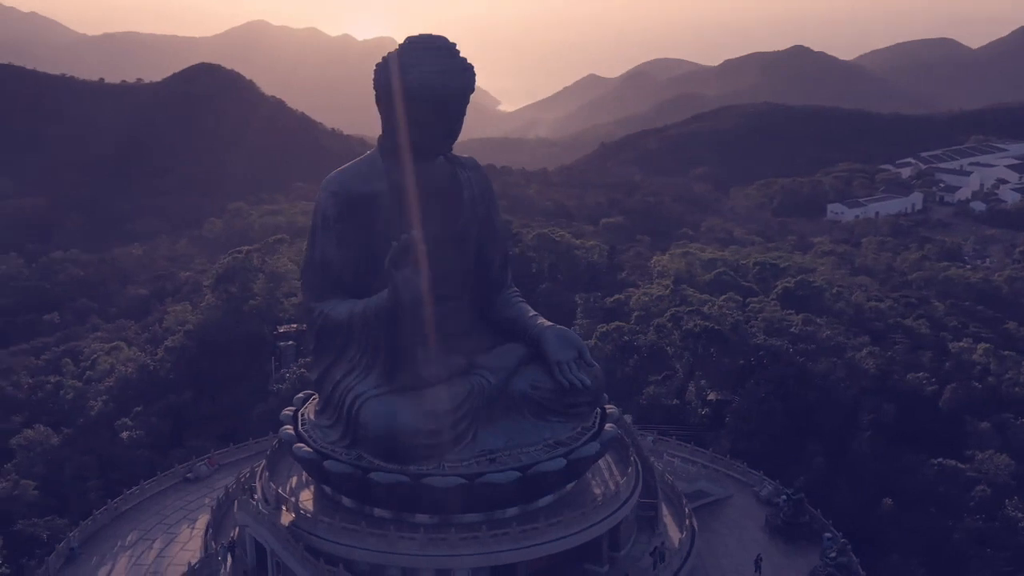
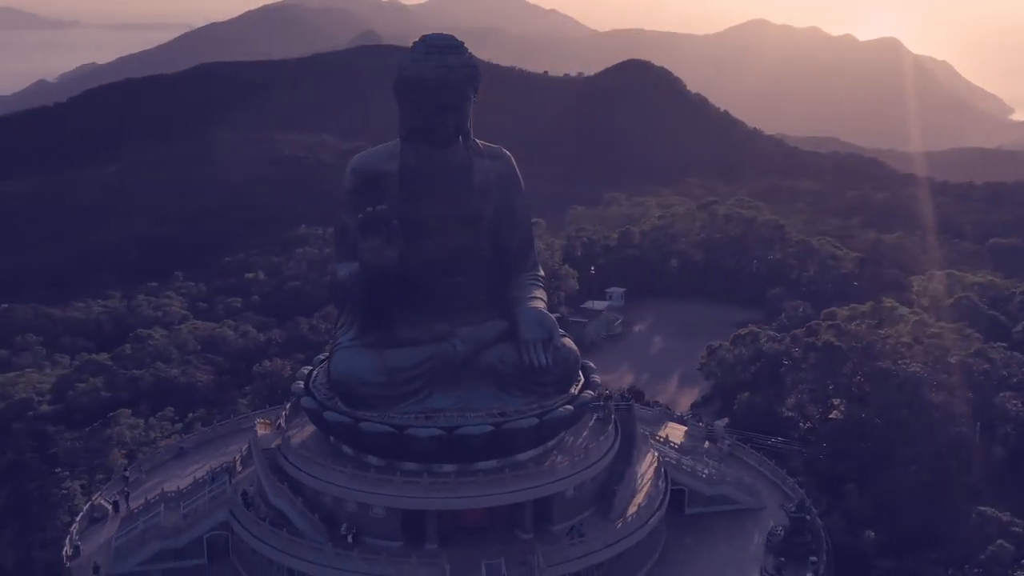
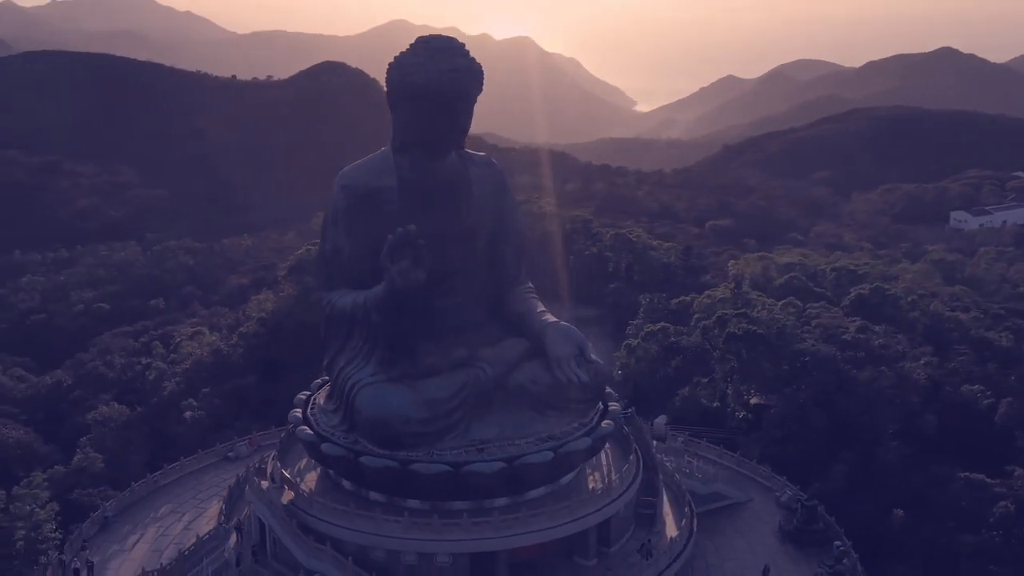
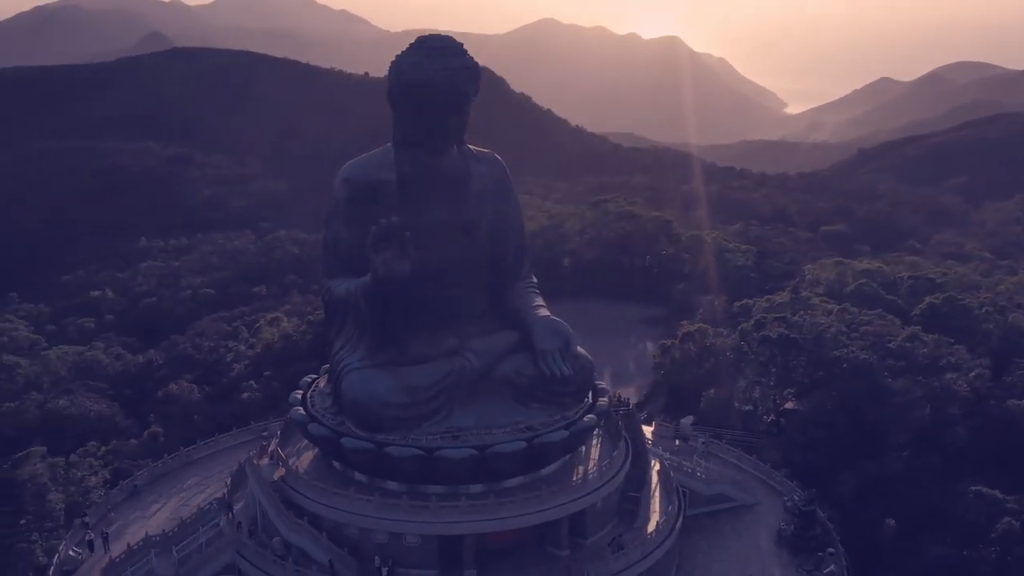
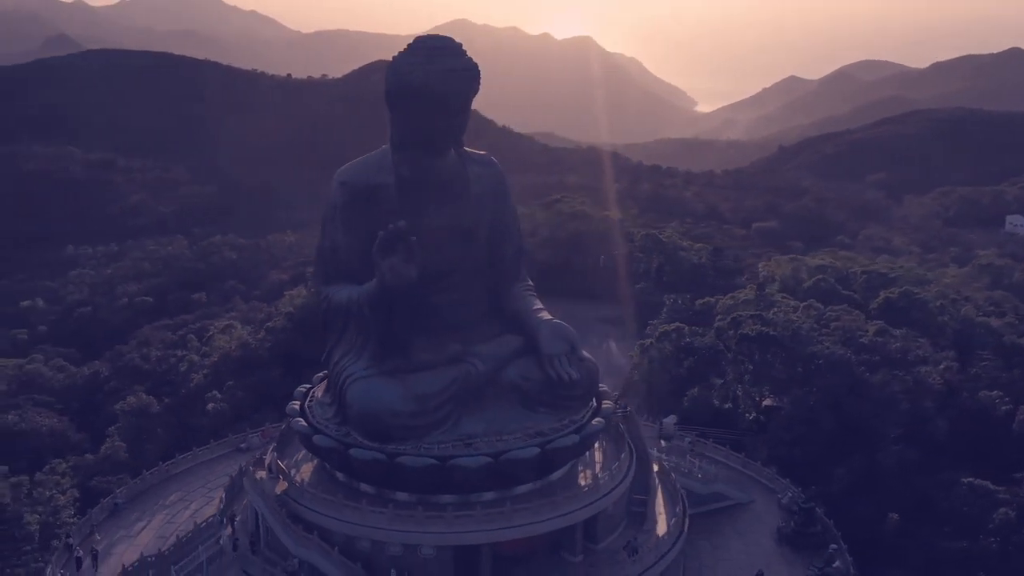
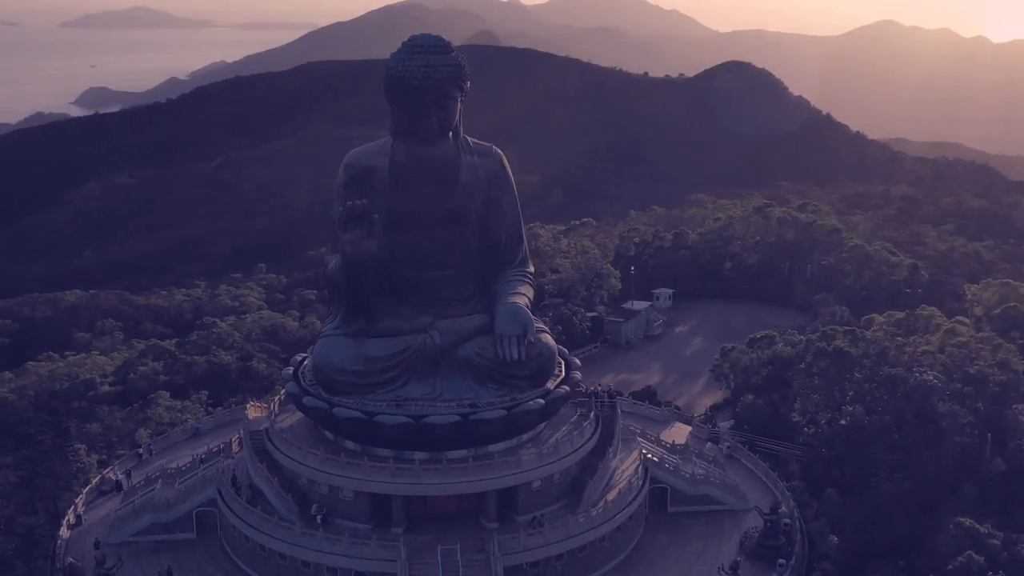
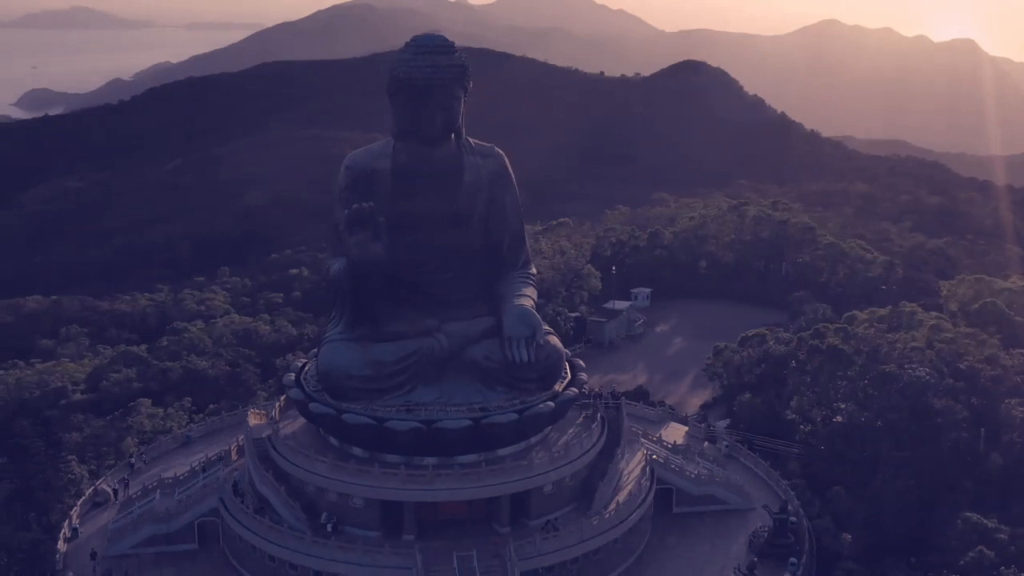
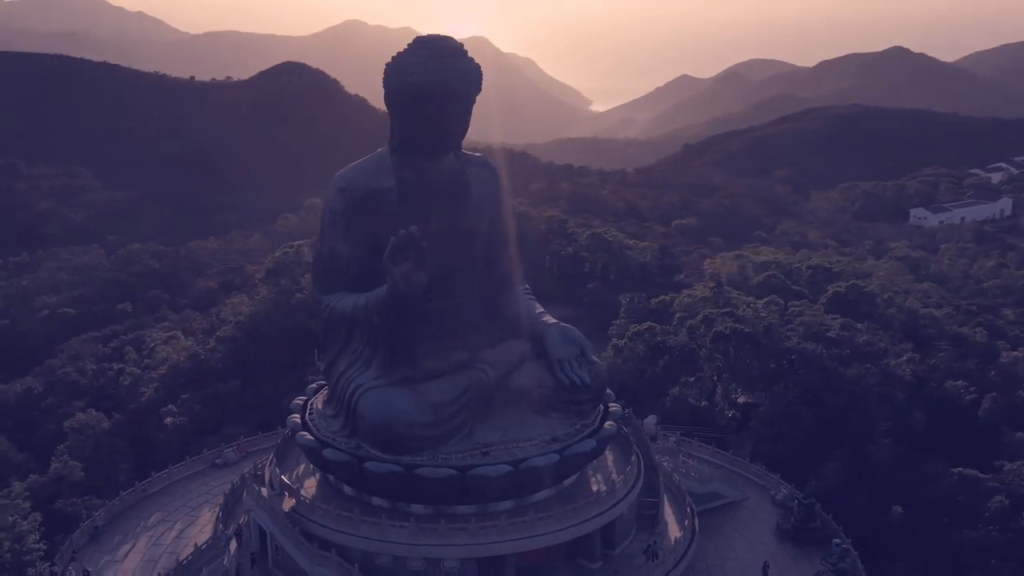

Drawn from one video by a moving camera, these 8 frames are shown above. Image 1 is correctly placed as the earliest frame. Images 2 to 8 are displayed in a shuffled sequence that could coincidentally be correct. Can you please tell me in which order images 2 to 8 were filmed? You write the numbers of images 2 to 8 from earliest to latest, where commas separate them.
8, 3, 5, 4, 2, 7, 6
